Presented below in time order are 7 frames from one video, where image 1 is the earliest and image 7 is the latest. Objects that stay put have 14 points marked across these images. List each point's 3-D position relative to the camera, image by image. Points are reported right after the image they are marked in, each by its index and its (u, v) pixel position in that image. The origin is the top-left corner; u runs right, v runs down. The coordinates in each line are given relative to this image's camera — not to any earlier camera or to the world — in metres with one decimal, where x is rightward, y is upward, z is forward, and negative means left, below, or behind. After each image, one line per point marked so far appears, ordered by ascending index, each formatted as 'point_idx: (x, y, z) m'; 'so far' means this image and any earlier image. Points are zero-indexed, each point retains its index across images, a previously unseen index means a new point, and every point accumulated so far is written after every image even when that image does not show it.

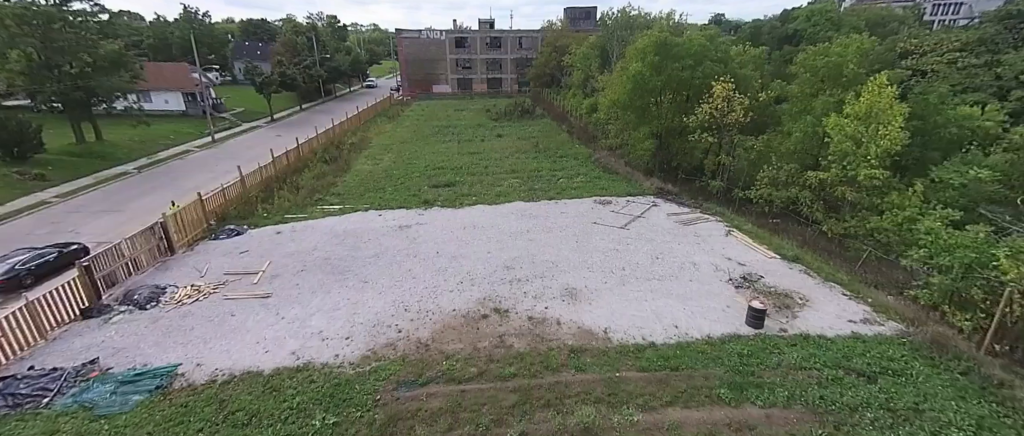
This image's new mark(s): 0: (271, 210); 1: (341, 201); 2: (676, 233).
0: (-9.6, +0.3, +18.7) m
1: (-6.9, +0.7, +18.7) m
2: (+4.8, -0.4, +13.6) m
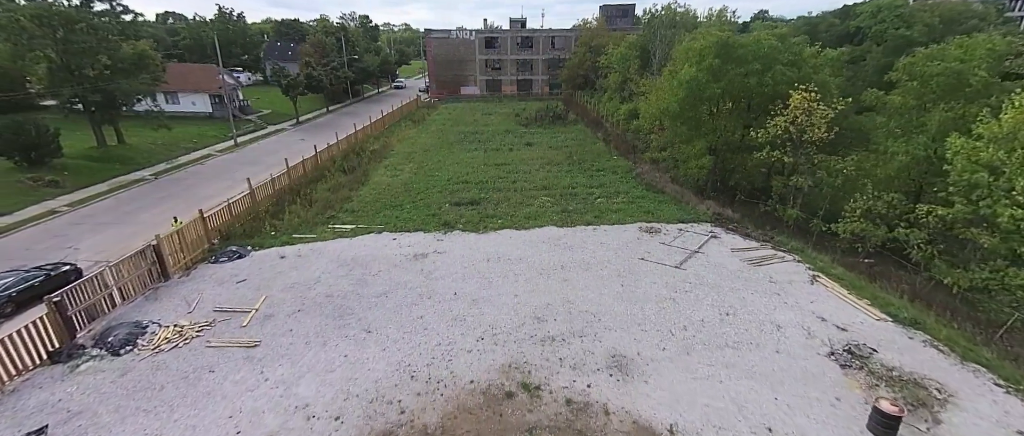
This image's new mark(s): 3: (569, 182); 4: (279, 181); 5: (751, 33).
0: (-8.5, -0.3, +17.1) m
1: (-5.7, -0.1, +16.9) m
2: (+5.6, -1.4, +11.1) m
3: (+2.4, +1.4, +19.5) m
4: (-9.9, +1.6, +20.0) m
5: (+8.4, +6.5, +16.3) m
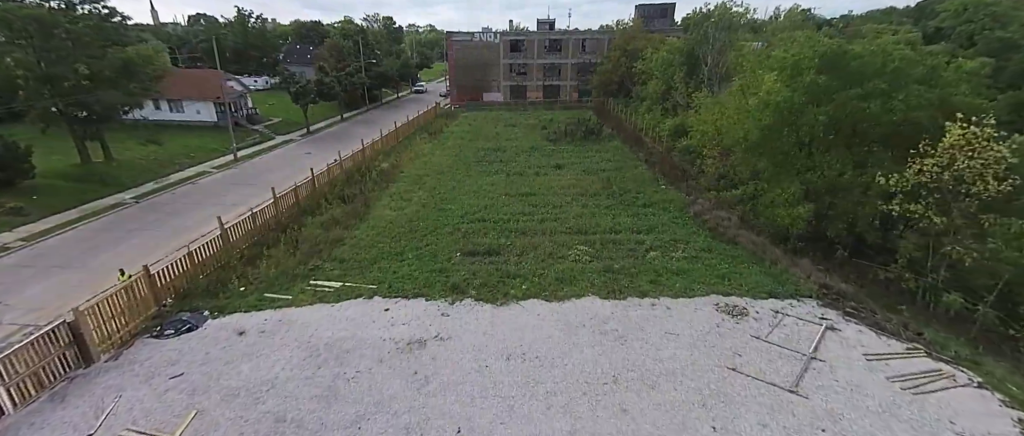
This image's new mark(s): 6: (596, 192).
0: (-7.7, -1.8, +13.8) m
1: (-4.9, -1.6, +13.5) m
2: (+6.1, -3.1, +7.1) m
3: (+3.3, -0.3, +15.7) m
4: (-8.9, +0.1, +16.7) m
5: (+9.2, +4.7, +12.2) m
6: (+3.5, +1.0, +19.2) m
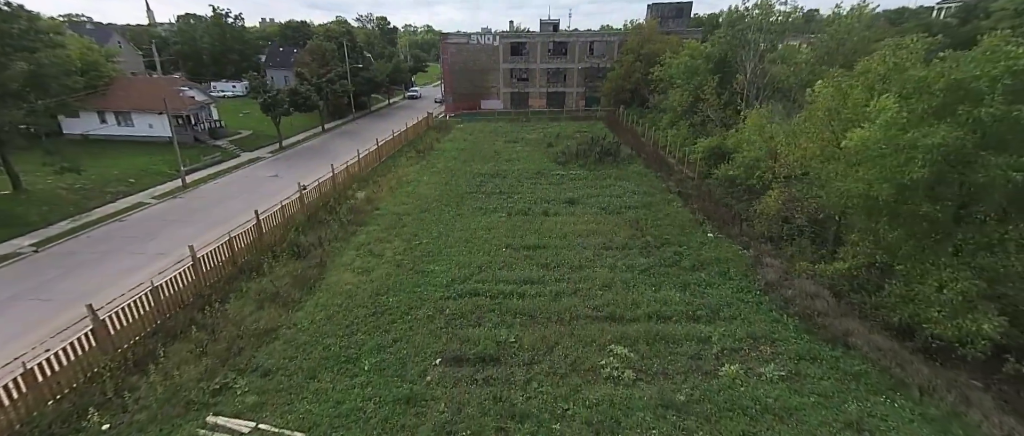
0: (-7.6, -3.7, +9.2) m
1: (-4.8, -3.5, +8.9) m
2: (+6.2, -4.9, +2.6) m
3: (+3.4, -2.1, +11.1) m
4: (-8.8, -1.8, +12.1) m
5: (+9.3, +2.9, +7.7) m
6: (+3.6, -0.9, +14.7) m
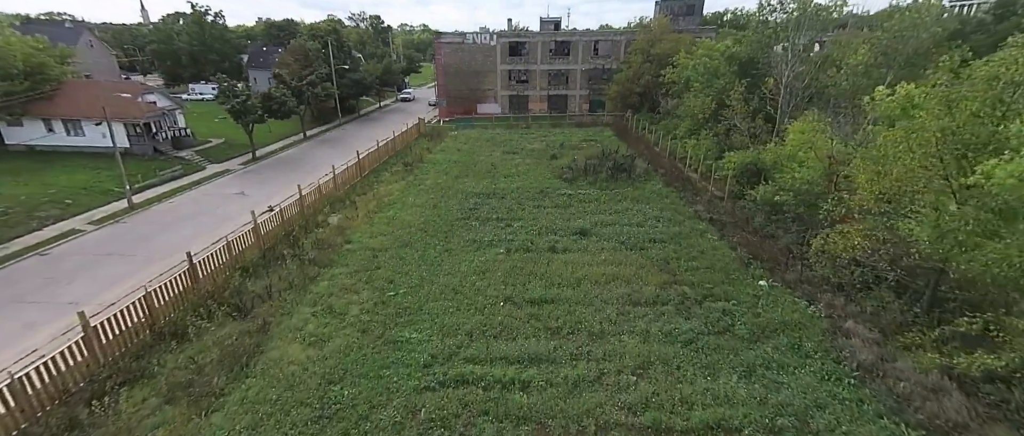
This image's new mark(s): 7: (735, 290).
0: (-7.5, -4.9, +5.9) m
1: (-4.8, -4.6, +5.6) m
2: (+6.3, -6.1, -0.7) m
3: (+3.4, -3.3, +7.9) m
4: (-8.8, -3.0, +8.8) m
5: (+9.4, +1.8, +4.5) m
6: (+3.6, -2.0, +11.4) m
7: (+5.6, -1.8, +11.7) m
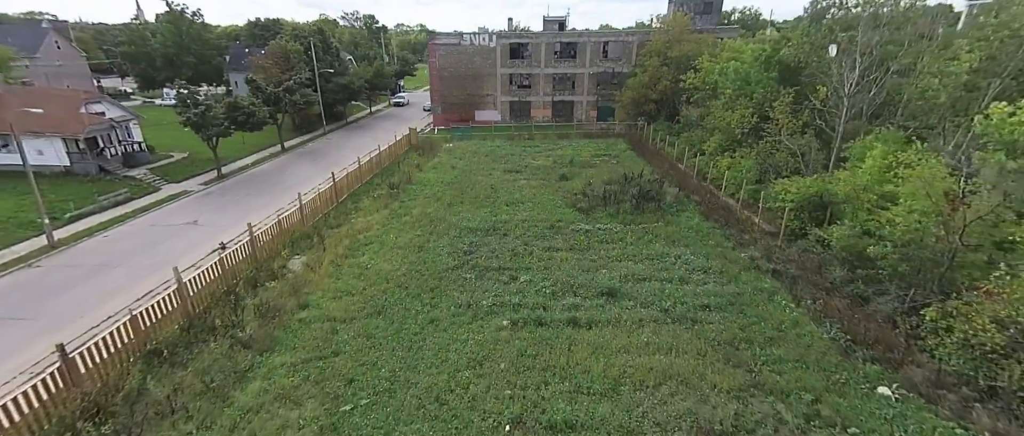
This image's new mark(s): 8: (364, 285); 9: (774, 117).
0: (-7.3, -6.3, +2.1) m
1: (-4.6, -6.1, +1.8) m
2: (+6.5, -7.5, -4.4) m
3: (+3.6, -4.7, +4.1) m
4: (-8.6, -4.4, +5.0) m
5: (+9.5, +0.4, +0.8) m
6: (+3.7, -3.4, +7.7) m
7: (+5.8, -3.2, +8.0) m
8: (-4.1, -1.8, +12.9) m
9: (+11.1, +4.3, +19.8) m
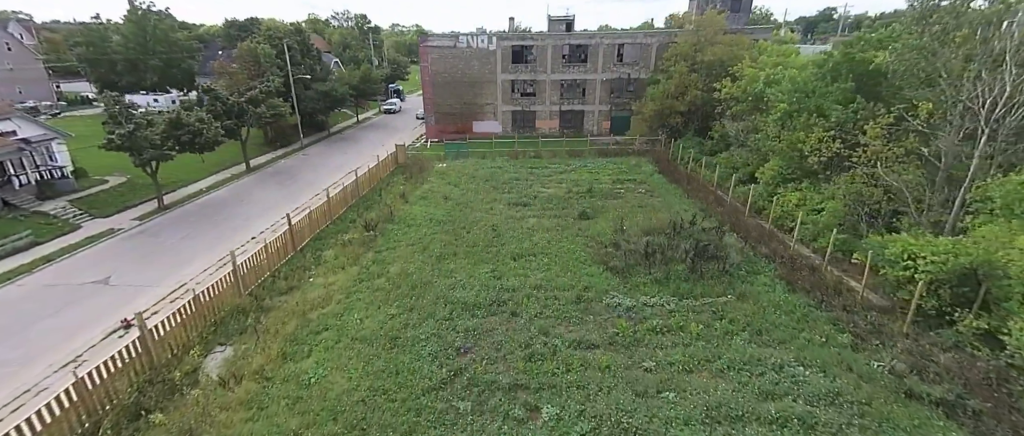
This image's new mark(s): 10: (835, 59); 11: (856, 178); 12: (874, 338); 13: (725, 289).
0: (-6.9, -8.1, -2.6) m
1: (-4.2, -7.8, -2.9) m
2: (+6.9, -9.2, -9.1) m
3: (+4.0, -6.5, -0.5) m
4: (-8.2, -6.2, +0.3) m
5: (+9.9, -1.4, -3.9) m
6: (+4.1, -5.2, +3.0) m
7: (+6.2, -5.0, +3.3) m
8: (-3.7, -3.6, +8.2) m
9: (+11.4, +2.5, +15.1) m
10: (+12.1, +6.1, +17.4) m
11: (+11.0, +1.3, +14.9) m
12: (+7.8, -2.6, +10.1) m
13: (+5.4, -1.8, +11.8) m
